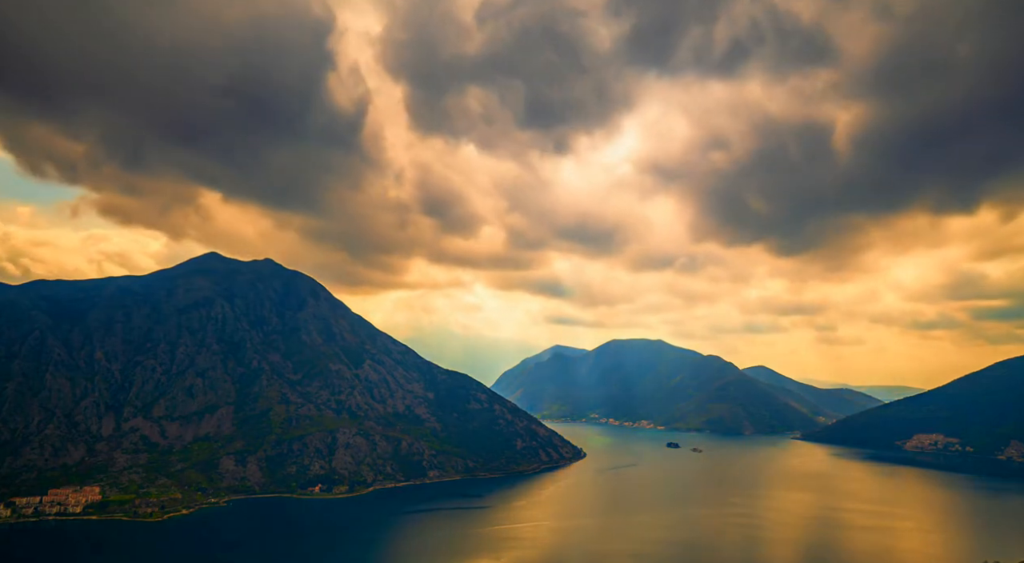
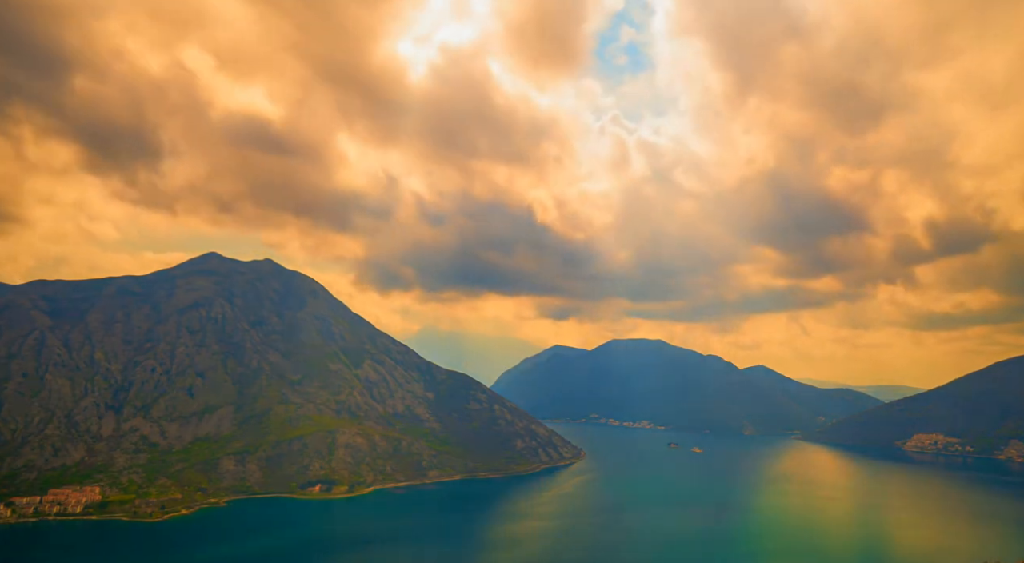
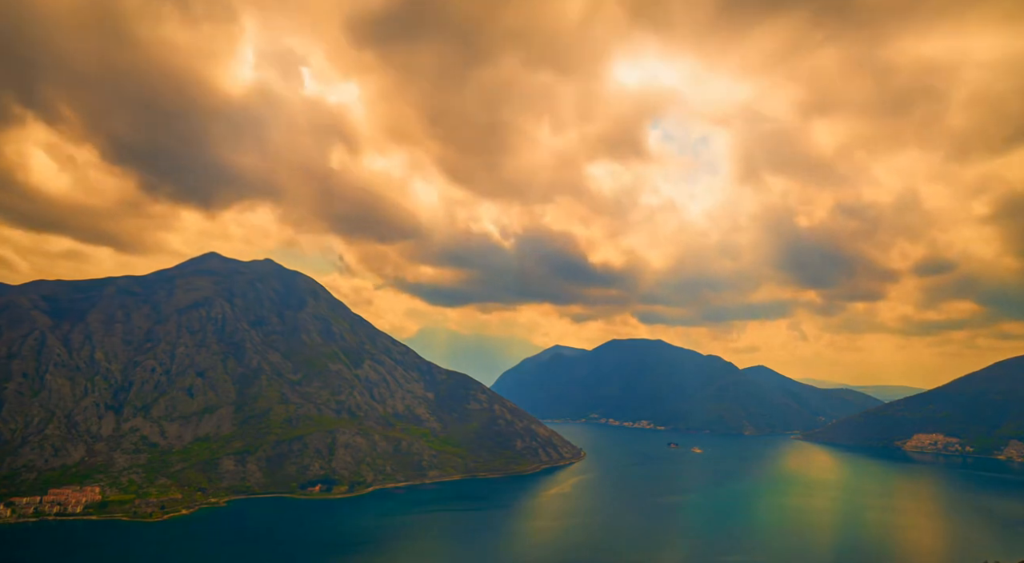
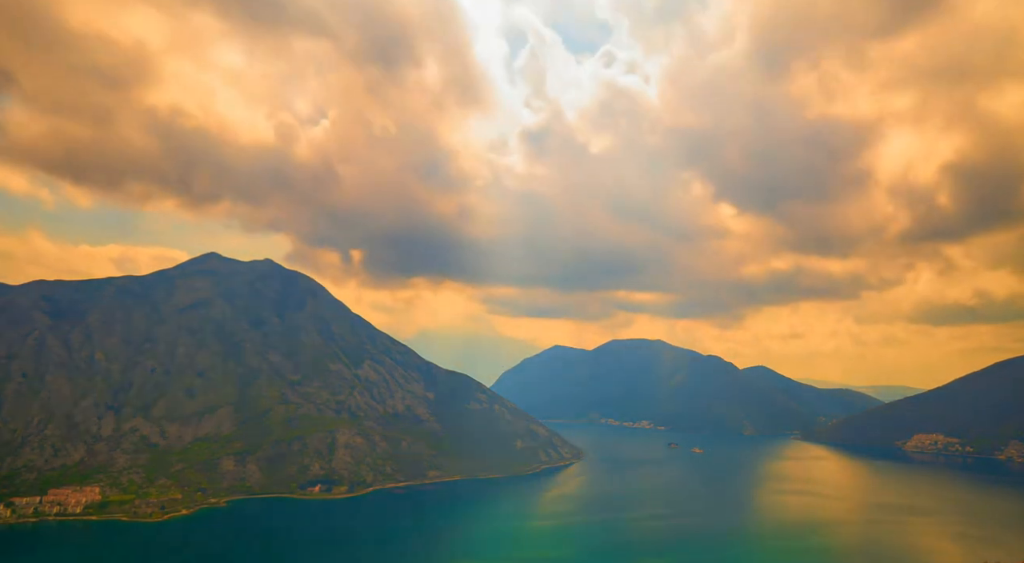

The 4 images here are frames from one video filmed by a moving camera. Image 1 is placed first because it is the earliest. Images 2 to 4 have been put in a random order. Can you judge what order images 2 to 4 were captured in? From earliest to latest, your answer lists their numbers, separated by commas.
3, 2, 4
